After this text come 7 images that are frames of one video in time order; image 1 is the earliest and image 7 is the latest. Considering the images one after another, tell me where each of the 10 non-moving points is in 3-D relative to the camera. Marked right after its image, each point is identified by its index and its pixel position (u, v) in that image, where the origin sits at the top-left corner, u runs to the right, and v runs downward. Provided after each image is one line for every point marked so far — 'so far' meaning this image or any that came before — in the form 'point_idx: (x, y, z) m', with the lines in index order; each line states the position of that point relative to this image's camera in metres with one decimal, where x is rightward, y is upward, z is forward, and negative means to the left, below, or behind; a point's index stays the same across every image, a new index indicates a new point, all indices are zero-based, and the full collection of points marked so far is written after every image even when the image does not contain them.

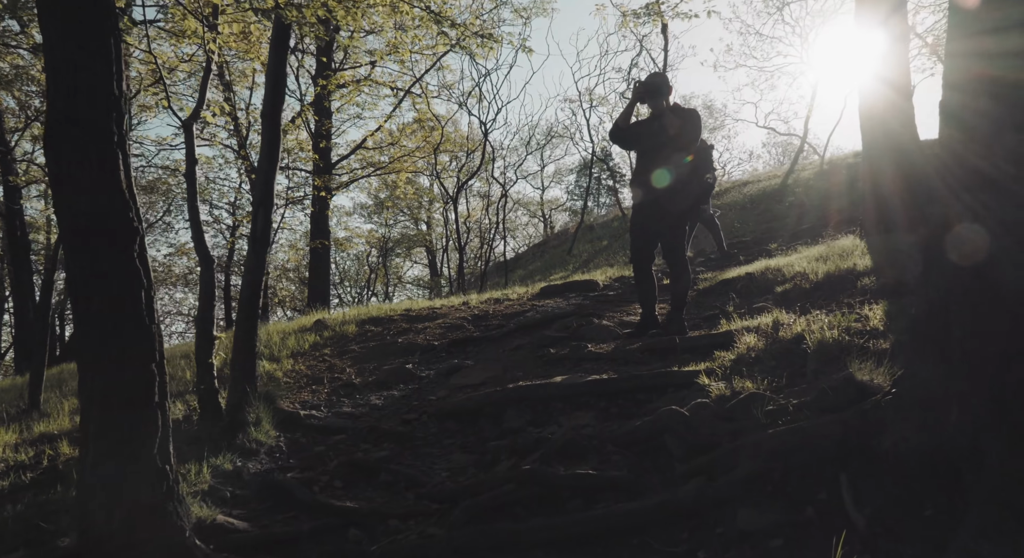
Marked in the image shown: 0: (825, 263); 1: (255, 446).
0: (+3.2, +0.2, +7.9) m
1: (-1.6, -1.0, +4.8) m
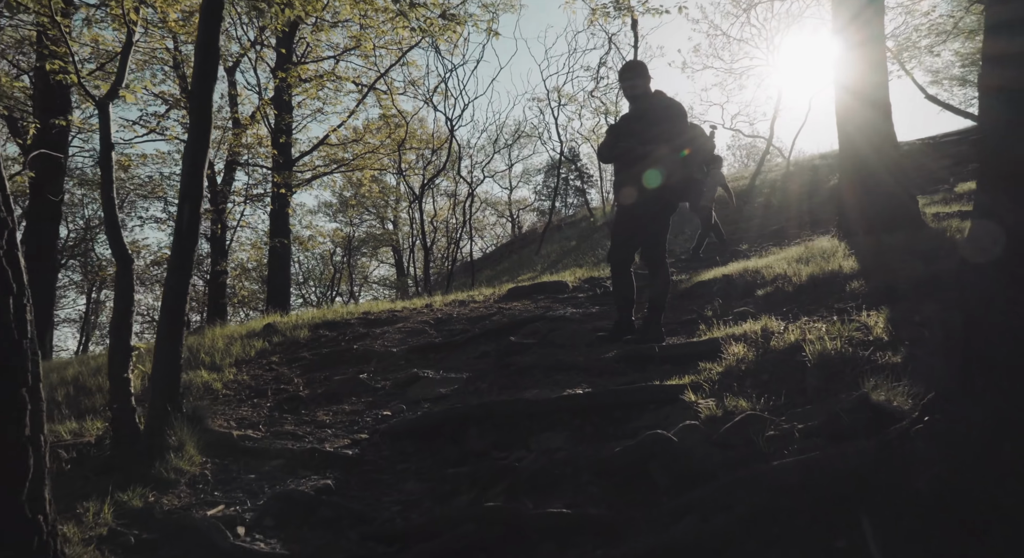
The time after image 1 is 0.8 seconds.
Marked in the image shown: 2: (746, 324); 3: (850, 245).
0: (+2.9, +0.1, +7.5) m
1: (-1.8, -1.1, +4.1) m
2: (+1.6, -0.3, +5.3) m
3: (+3.5, +0.4, +8.1) m
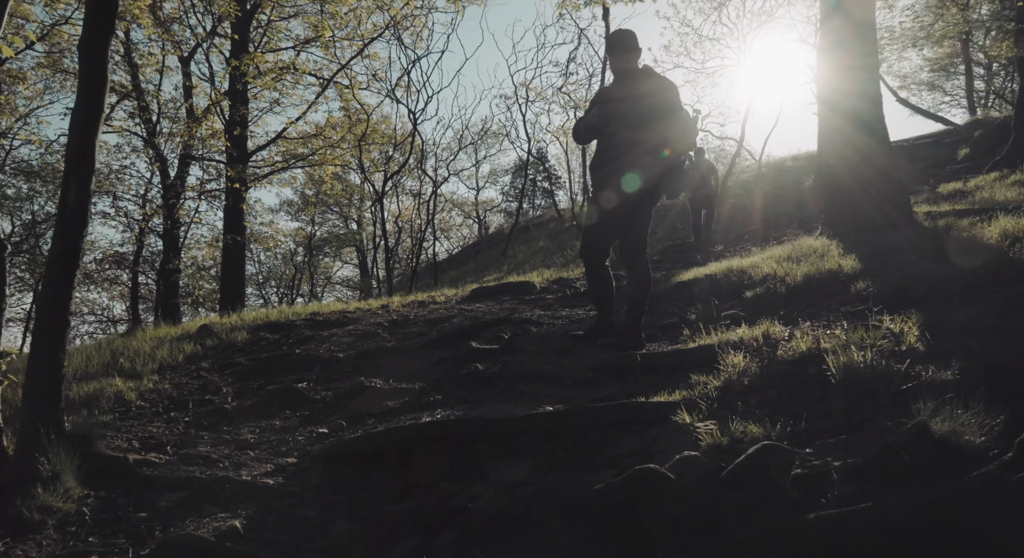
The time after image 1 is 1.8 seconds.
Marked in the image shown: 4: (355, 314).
0: (+2.5, +0.1, +6.9) m
1: (-2.0, -1.0, +3.3) m
2: (+1.4, -0.3, +4.6) m
3: (+3.2, +0.3, +7.5) m
4: (-1.9, -0.4, +9.2) m
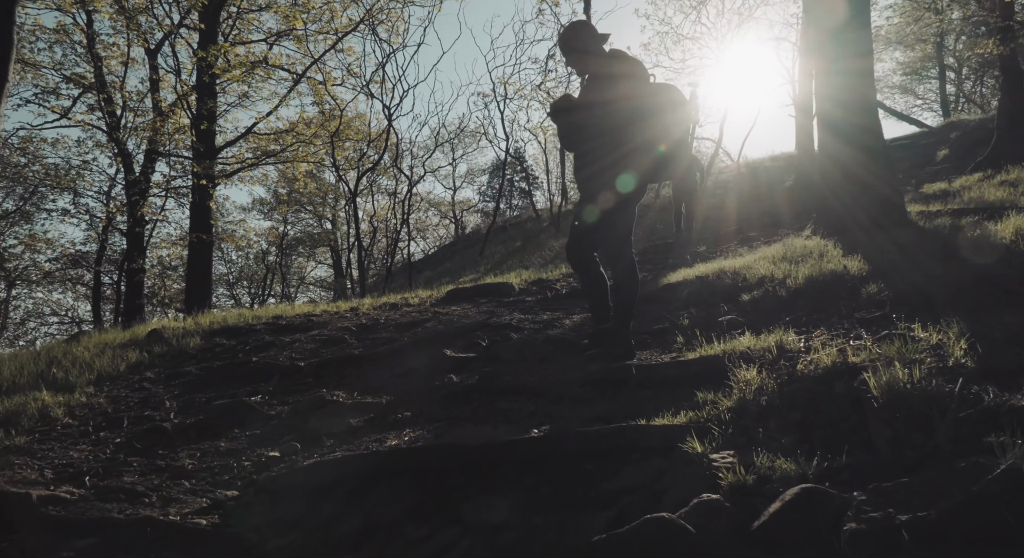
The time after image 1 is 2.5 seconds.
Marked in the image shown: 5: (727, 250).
0: (+2.4, +0.1, +6.4) m
1: (-2.1, -1.0, +2.7) m
2: (+1.3, -0.3, +4.1) m
3: (+3.0, +0.3, +7.1) m
4: (-2.1, -0.4, +8.6) m
5: (+3.0, +0.4, +10.7) m
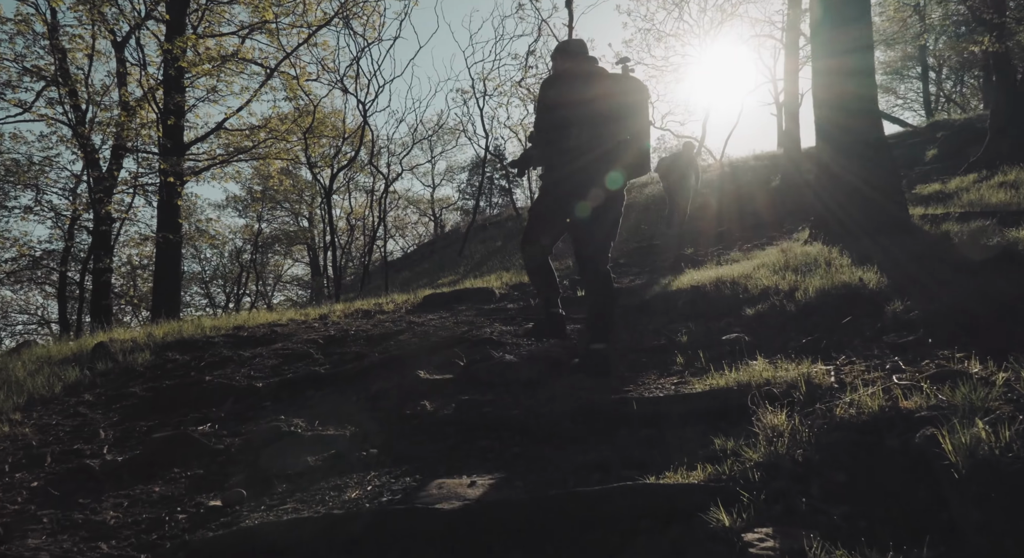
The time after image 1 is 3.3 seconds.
0: (+2.2, 0.0, +5.9) m
1: (-2.1, -1.1, +2.0) m
2: (+1.2, -0.4, +3.6) m
3: (+2.8, +0.2, +6.6) m
4: (-2.3, -0.5, +8.0) m
5: (+2.7, +0.3, +10.2) m
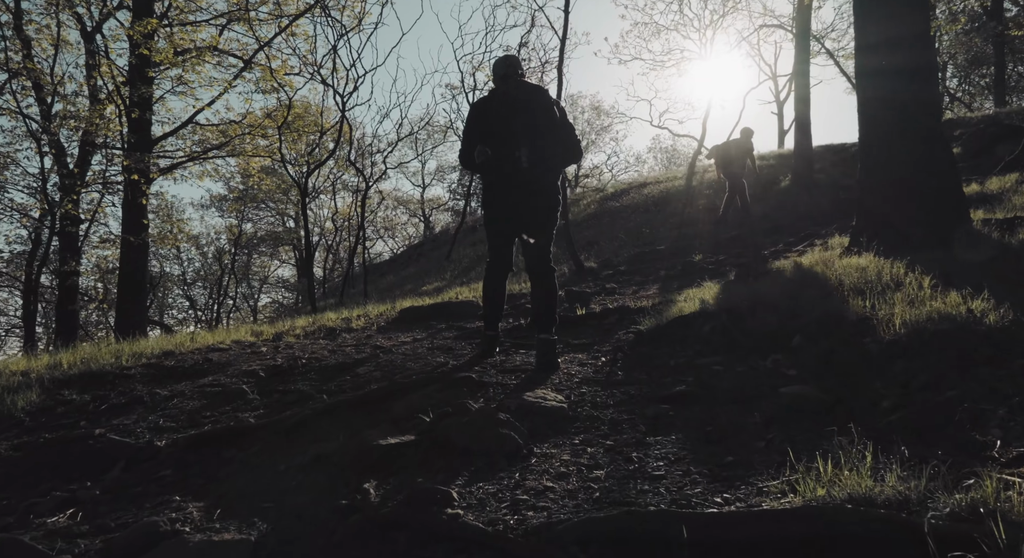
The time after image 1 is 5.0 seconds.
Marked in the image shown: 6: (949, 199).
0: (+2.1, -0.1, +4.6) m
1: (-2.2, -1.2, +0.7) m
2: (+1.1, -0.5, +2.3) m
3: (+2.7, +0.1, +5.3) m
4: (-2.5, -0.6, +6.6) m
5: (+2.6, +0.2, +8.9) m
6: (+3.7, +0.7, +6.6) m
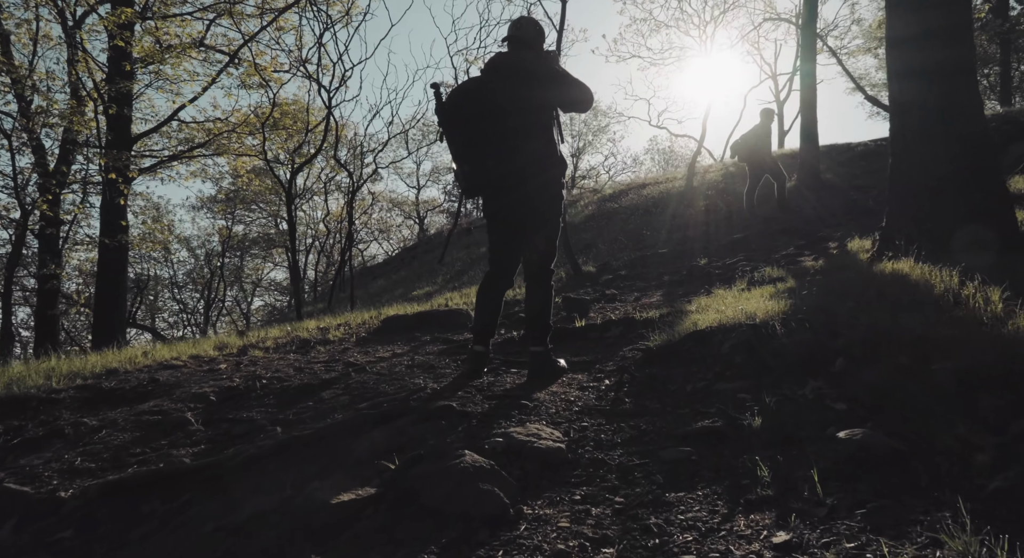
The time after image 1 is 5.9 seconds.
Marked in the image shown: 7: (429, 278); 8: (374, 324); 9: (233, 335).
0: (+2.1, -0.2, +3.8) m
1: (-2.2, -1.3, -0.1) m
2: (+1.1, -0.6, +1.5) m
3: (+2.6, 0.0, +4.5) m
4: (-2.5, -0.7, +5.8) m
5: (+2.5, +0.1, +8.2) m
6: (+3.6, +0.6, +5.8) m
7: (-2.1, 0.0, +18.7) m
8: (-1.5, -0.5, +8.2) m
9: (-3.2, -0.6, +8.6) m
